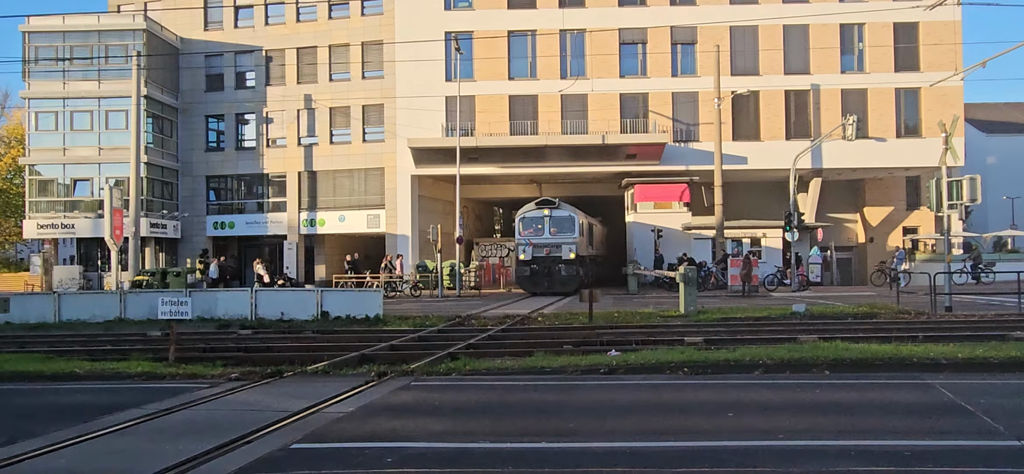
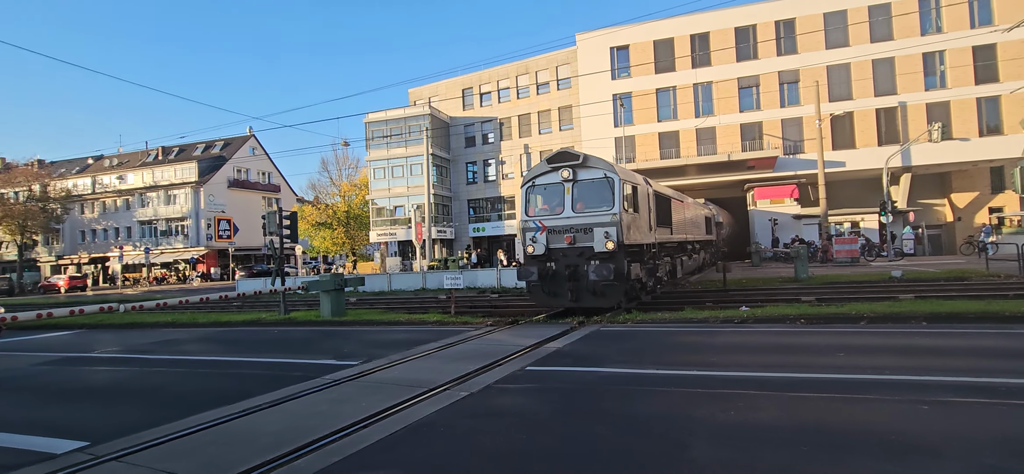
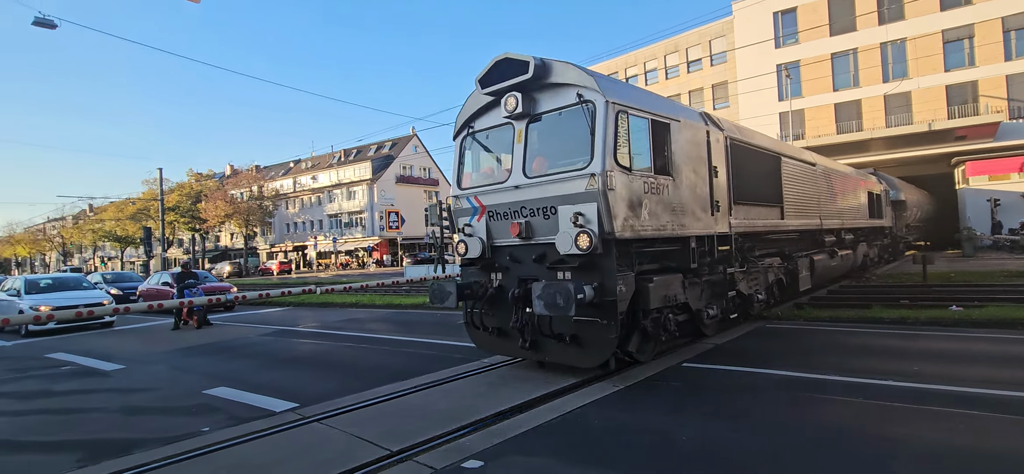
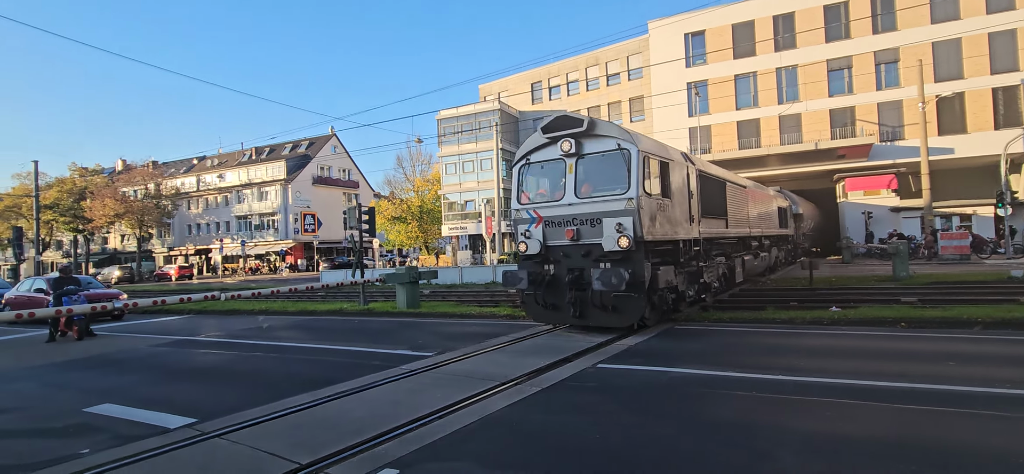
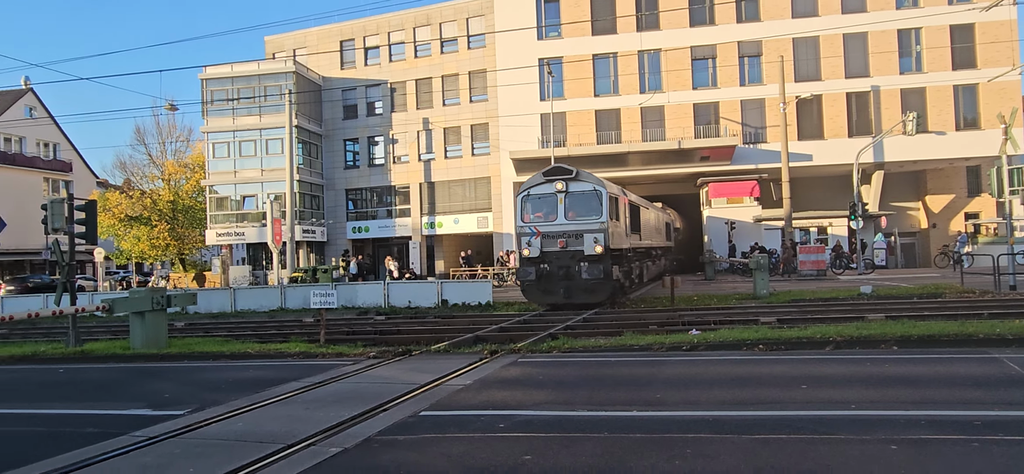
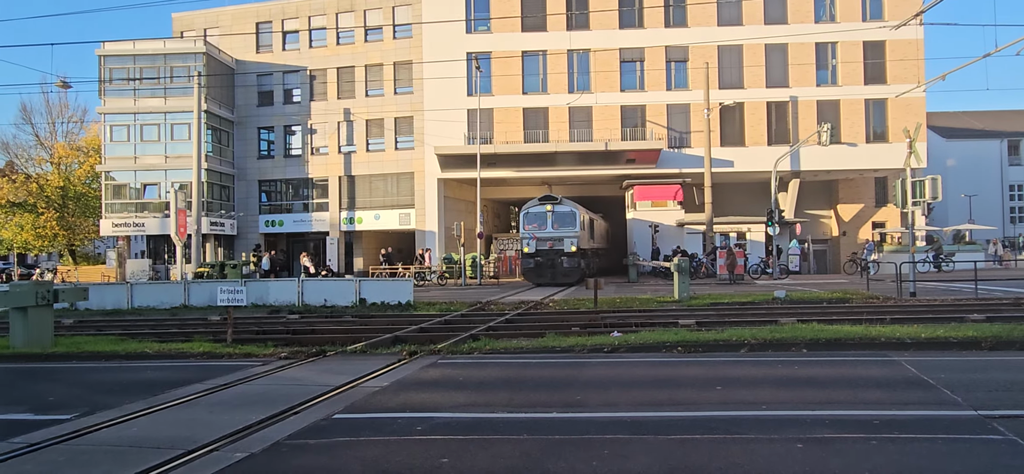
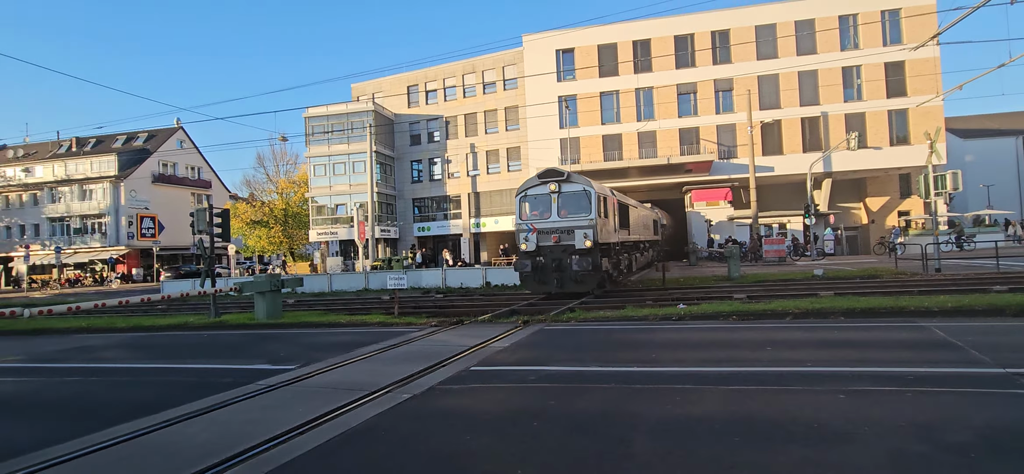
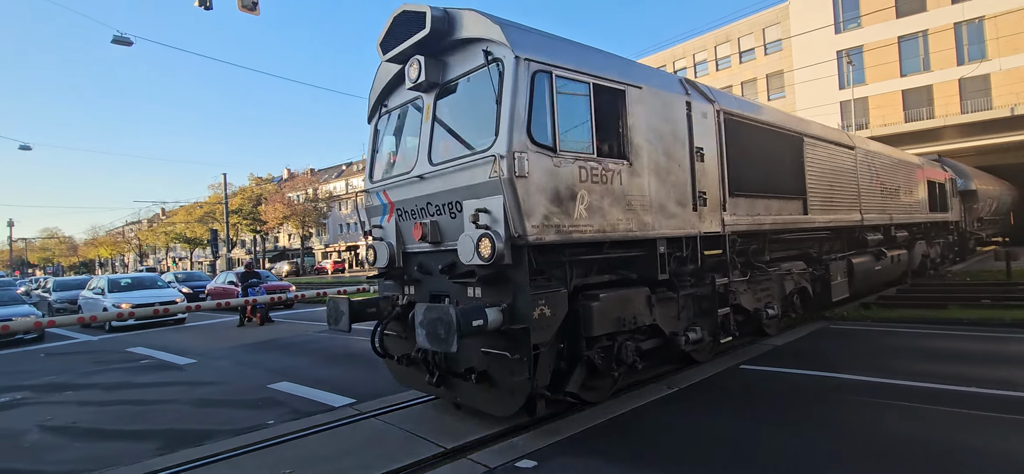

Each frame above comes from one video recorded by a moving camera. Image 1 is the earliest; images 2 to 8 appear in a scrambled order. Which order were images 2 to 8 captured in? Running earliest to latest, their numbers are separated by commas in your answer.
6, 5, 7, 2, 4, 3, 8
